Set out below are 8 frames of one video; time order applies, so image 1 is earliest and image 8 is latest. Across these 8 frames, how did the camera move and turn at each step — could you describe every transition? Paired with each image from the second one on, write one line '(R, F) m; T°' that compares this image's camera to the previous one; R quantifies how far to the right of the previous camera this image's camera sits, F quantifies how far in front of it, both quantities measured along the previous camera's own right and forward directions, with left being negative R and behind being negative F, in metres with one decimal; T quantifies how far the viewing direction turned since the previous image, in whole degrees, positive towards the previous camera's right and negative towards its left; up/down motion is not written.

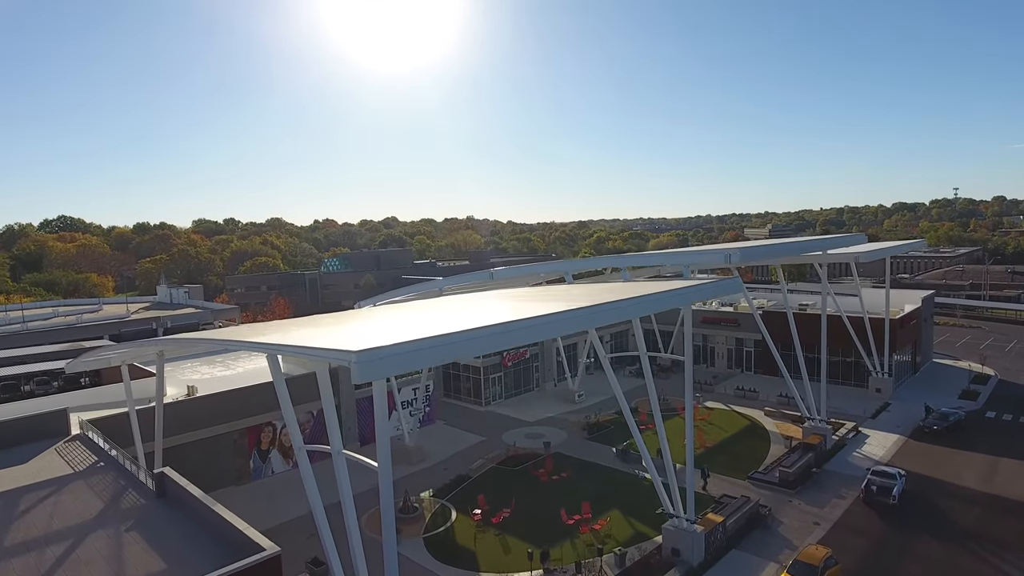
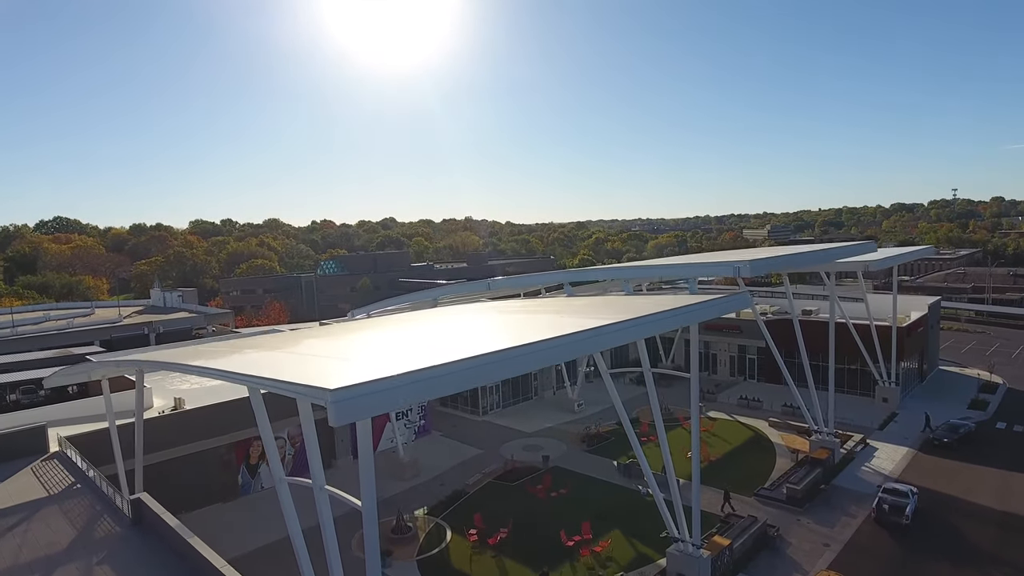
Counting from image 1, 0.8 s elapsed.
(0.0, +0.7) m; 0°
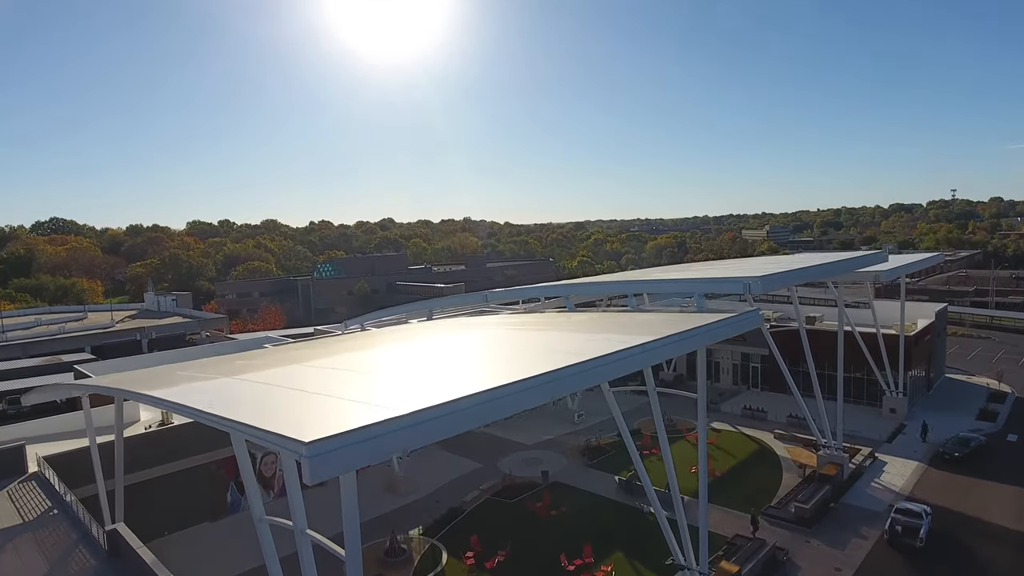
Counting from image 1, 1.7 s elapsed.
(0.0, +0.7) m; 0°
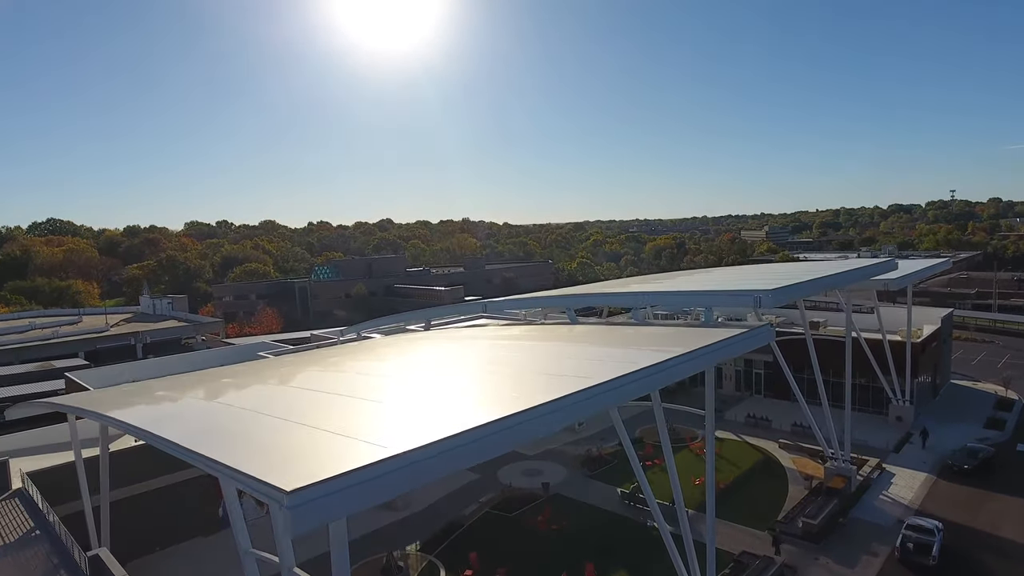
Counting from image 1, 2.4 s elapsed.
(0.0, +0.5) m; 0°
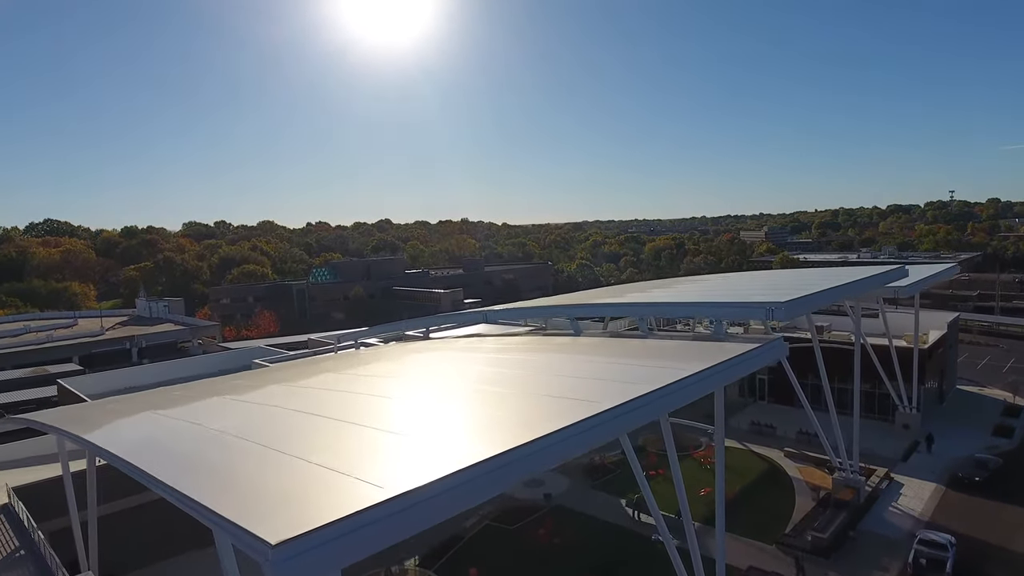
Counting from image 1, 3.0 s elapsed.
(-0.1, +0.5) m; 0°
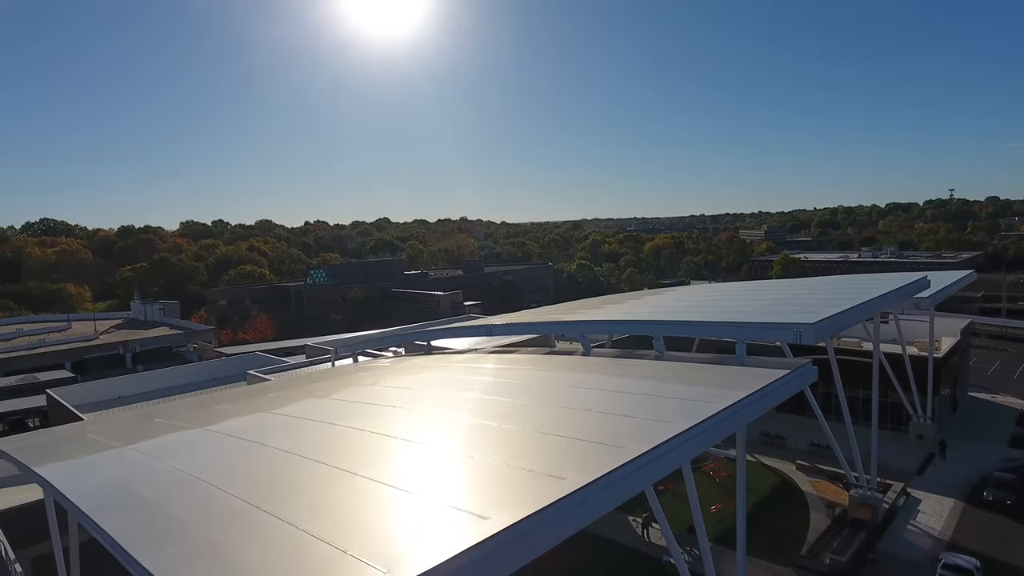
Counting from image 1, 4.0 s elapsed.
(-0.2, +0.8) m; 0°
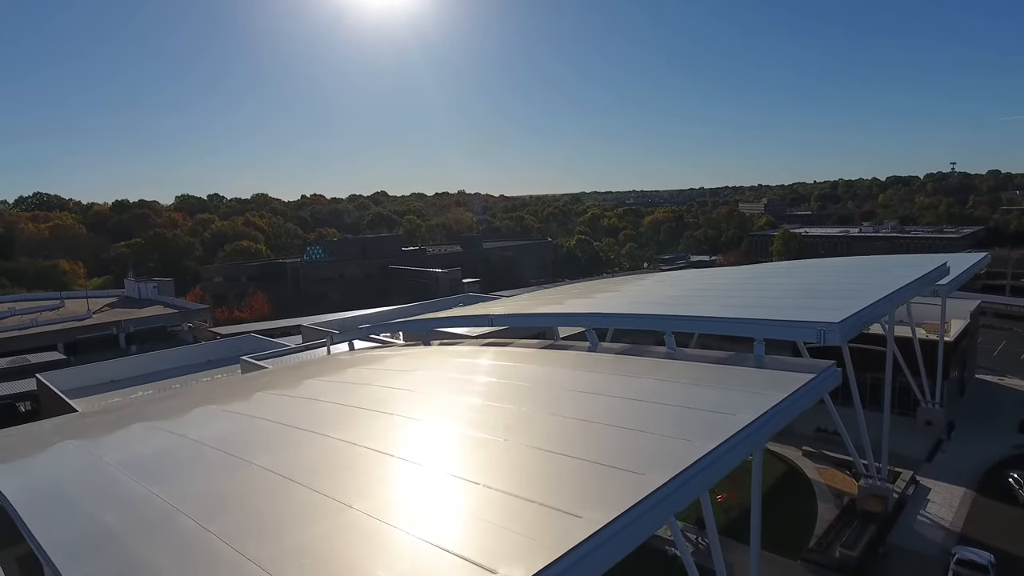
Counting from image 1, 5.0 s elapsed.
(-0.1, +0.8) m; 0°
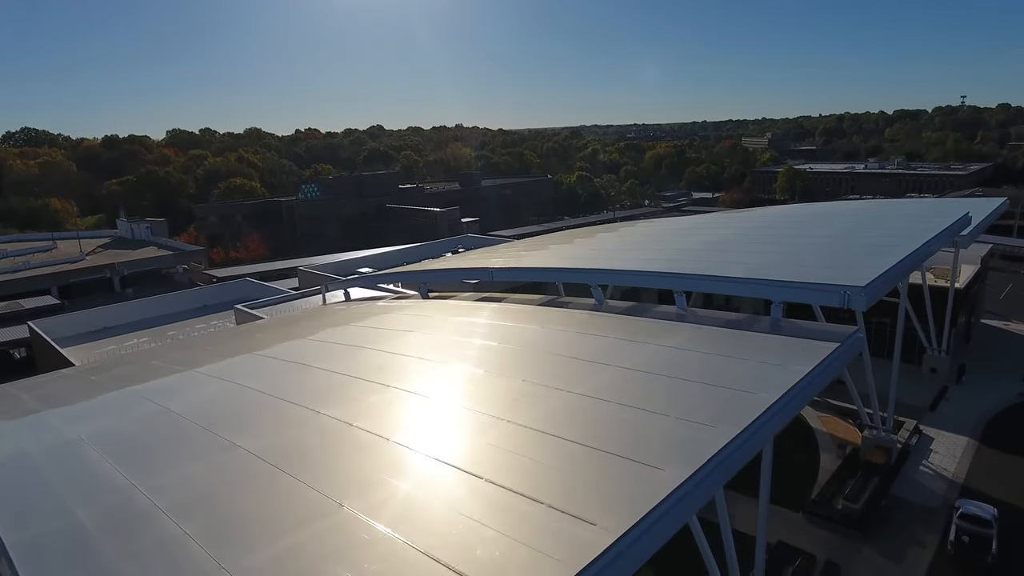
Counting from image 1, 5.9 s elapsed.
(-0.1, +0.8) m; 0°
